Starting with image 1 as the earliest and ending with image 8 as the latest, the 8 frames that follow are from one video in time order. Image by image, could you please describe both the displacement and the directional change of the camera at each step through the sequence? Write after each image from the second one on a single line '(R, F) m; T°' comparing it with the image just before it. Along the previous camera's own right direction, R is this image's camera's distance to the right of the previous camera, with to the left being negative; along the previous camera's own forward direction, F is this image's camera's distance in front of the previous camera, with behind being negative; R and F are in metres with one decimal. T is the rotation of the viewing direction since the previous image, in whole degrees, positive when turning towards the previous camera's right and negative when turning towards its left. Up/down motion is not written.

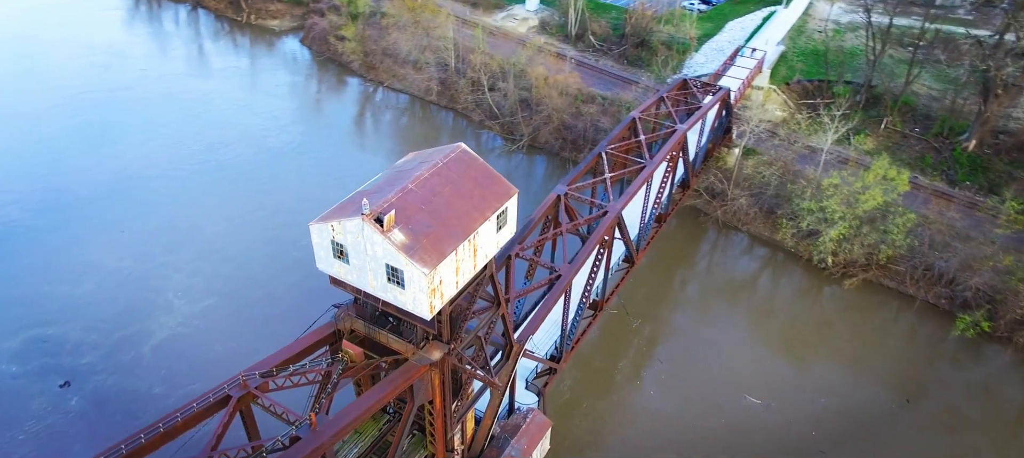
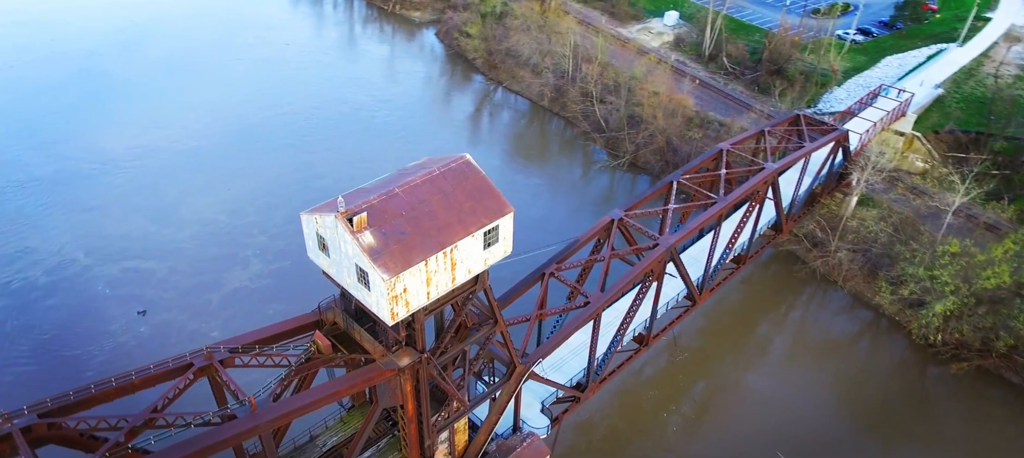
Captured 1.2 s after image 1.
(+4.5, +1.0) m; -13°
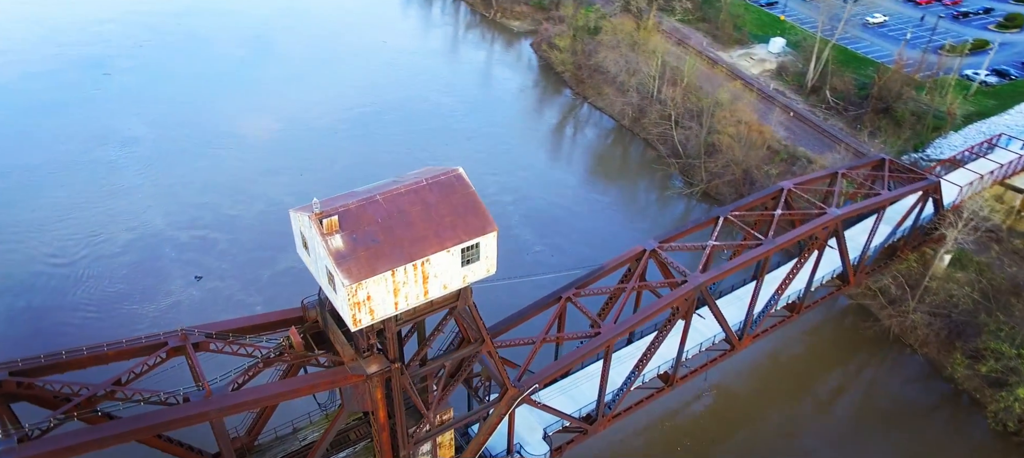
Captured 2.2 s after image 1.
(+3.6, +0.9) m; -10°
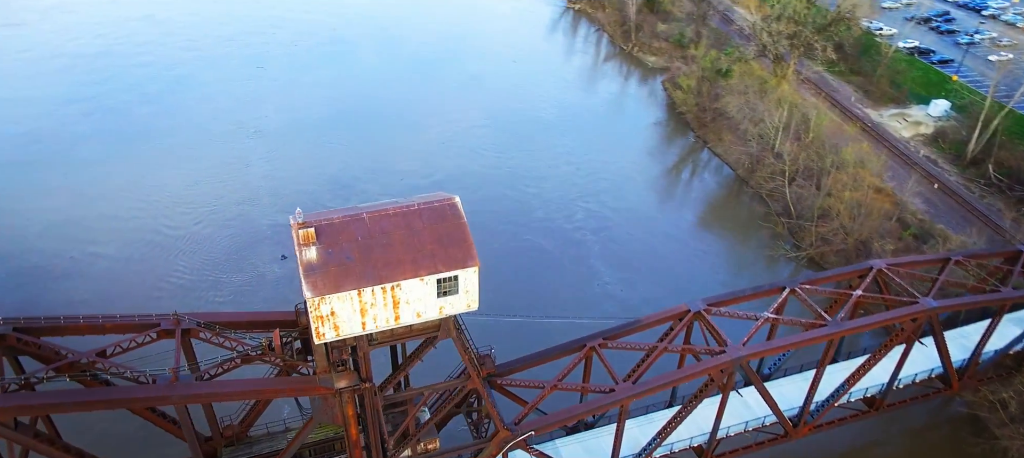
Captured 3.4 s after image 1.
(+4.5, +1.3) m; -13°
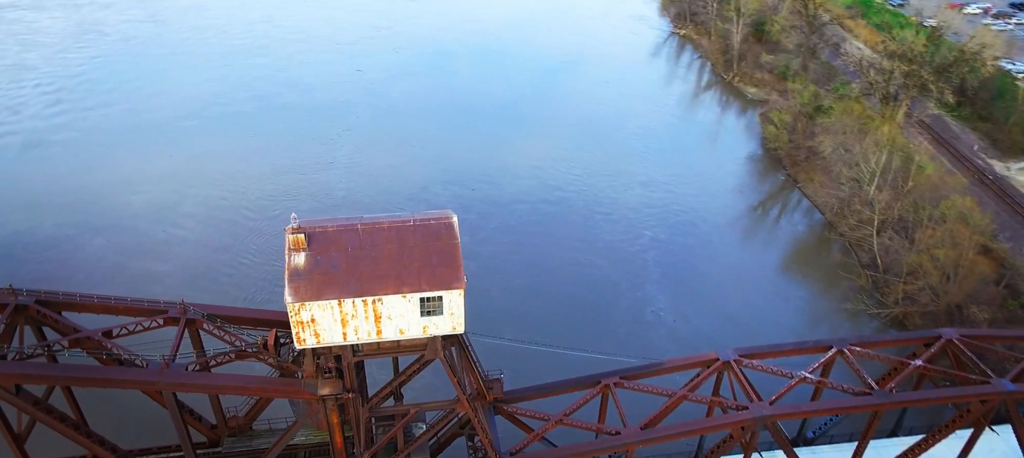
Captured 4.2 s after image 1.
(+3.2, +0.8) m; -10°
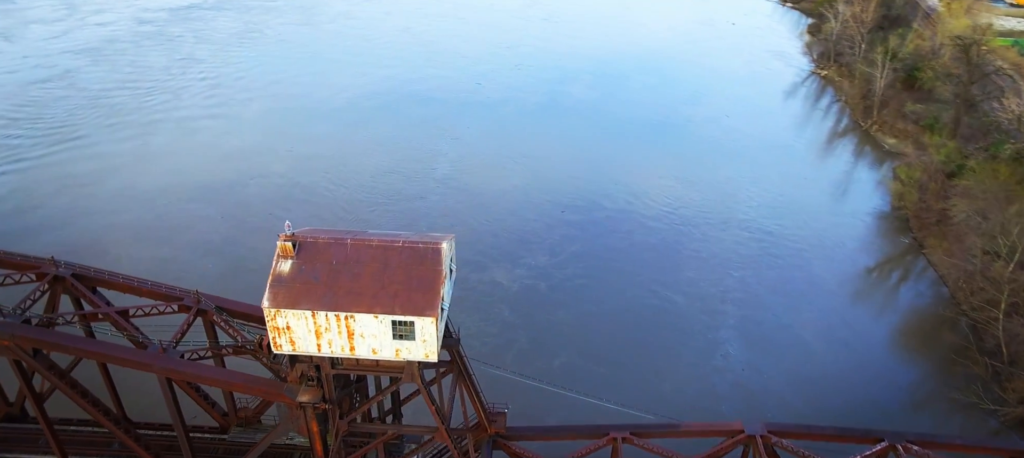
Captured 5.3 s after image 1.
(+4.2, +1.2) m; -12°
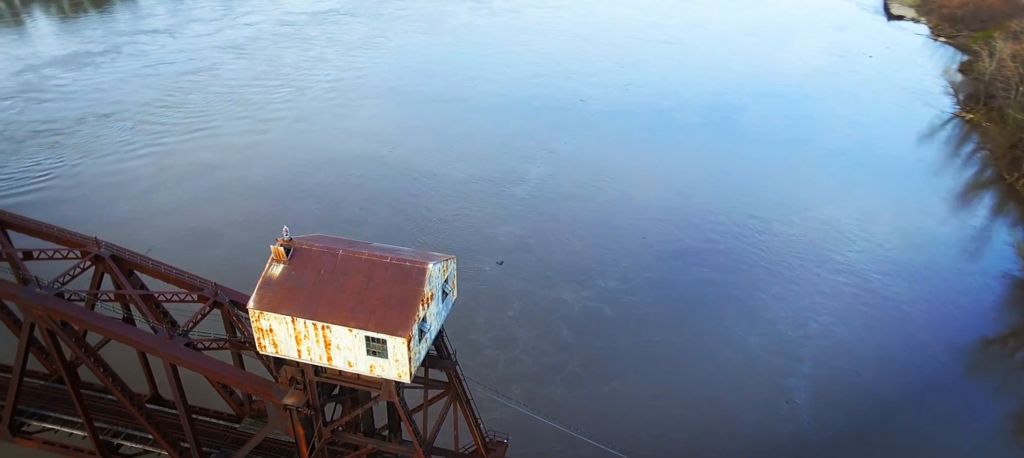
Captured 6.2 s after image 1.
(+3.7, +1.2) m; -11°
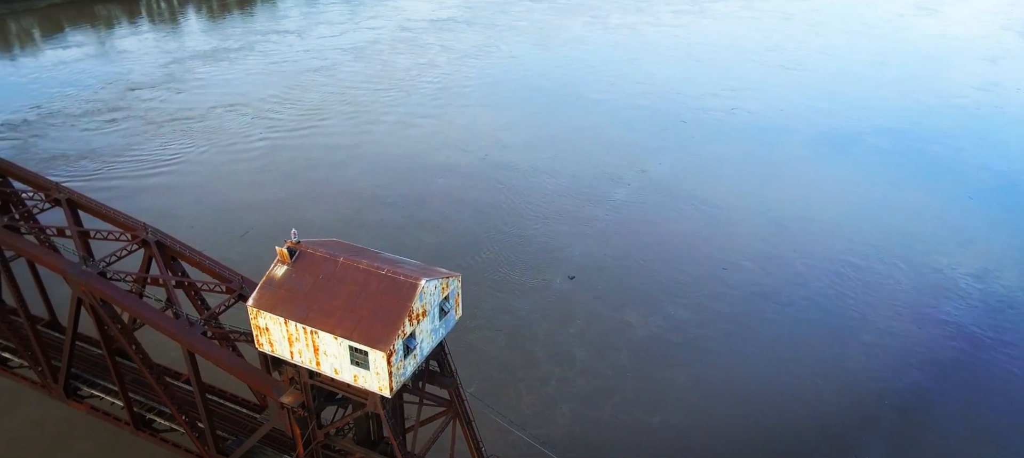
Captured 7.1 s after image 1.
(+3.2, +1.1) m; -10°
